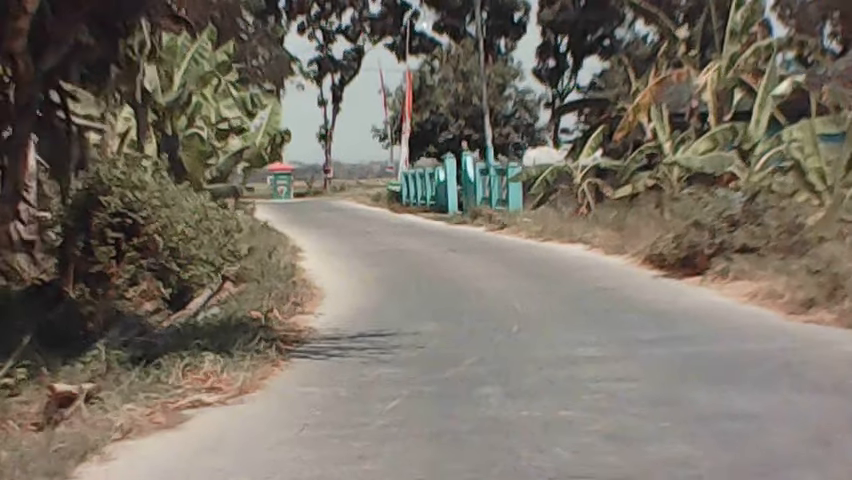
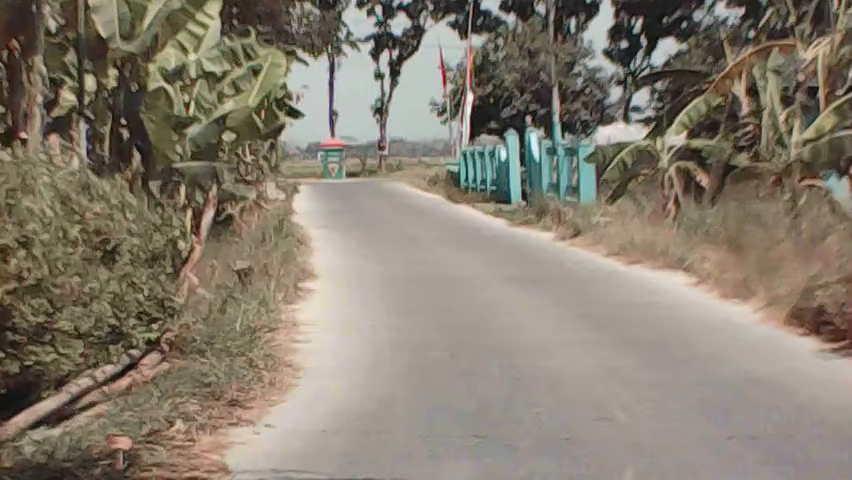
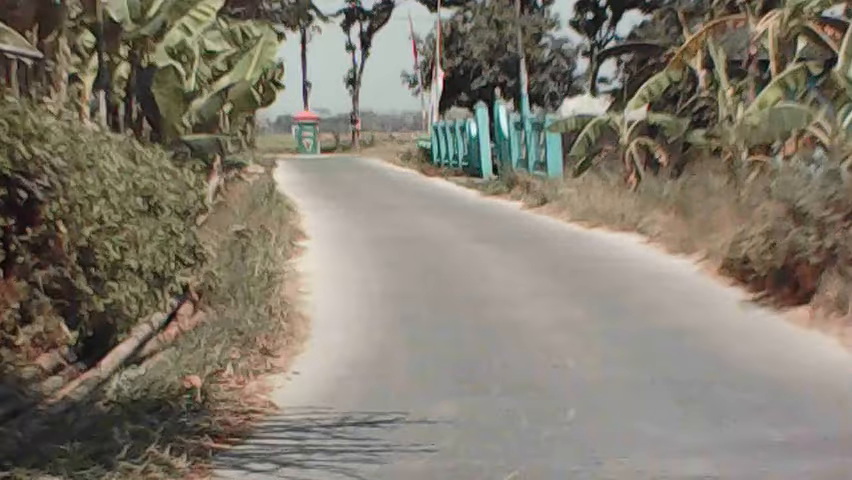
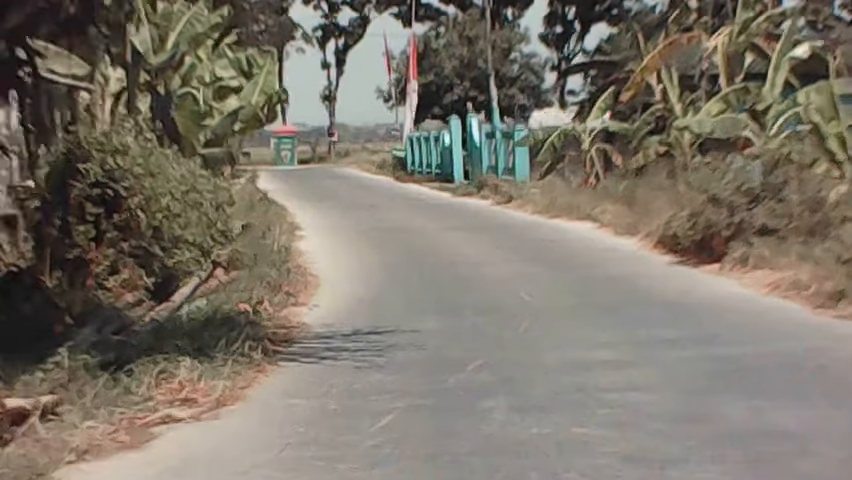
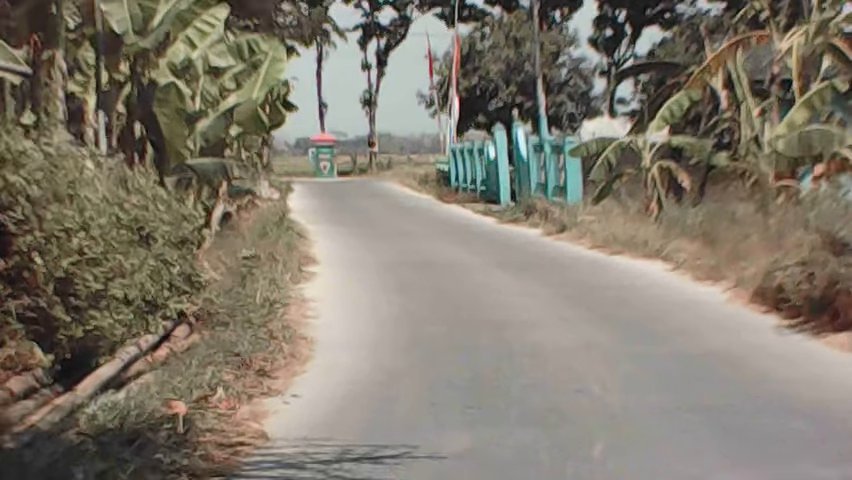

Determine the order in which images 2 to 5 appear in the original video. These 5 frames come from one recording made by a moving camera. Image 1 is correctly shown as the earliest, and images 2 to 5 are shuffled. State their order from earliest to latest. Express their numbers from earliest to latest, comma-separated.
4, 3, 5, 2
